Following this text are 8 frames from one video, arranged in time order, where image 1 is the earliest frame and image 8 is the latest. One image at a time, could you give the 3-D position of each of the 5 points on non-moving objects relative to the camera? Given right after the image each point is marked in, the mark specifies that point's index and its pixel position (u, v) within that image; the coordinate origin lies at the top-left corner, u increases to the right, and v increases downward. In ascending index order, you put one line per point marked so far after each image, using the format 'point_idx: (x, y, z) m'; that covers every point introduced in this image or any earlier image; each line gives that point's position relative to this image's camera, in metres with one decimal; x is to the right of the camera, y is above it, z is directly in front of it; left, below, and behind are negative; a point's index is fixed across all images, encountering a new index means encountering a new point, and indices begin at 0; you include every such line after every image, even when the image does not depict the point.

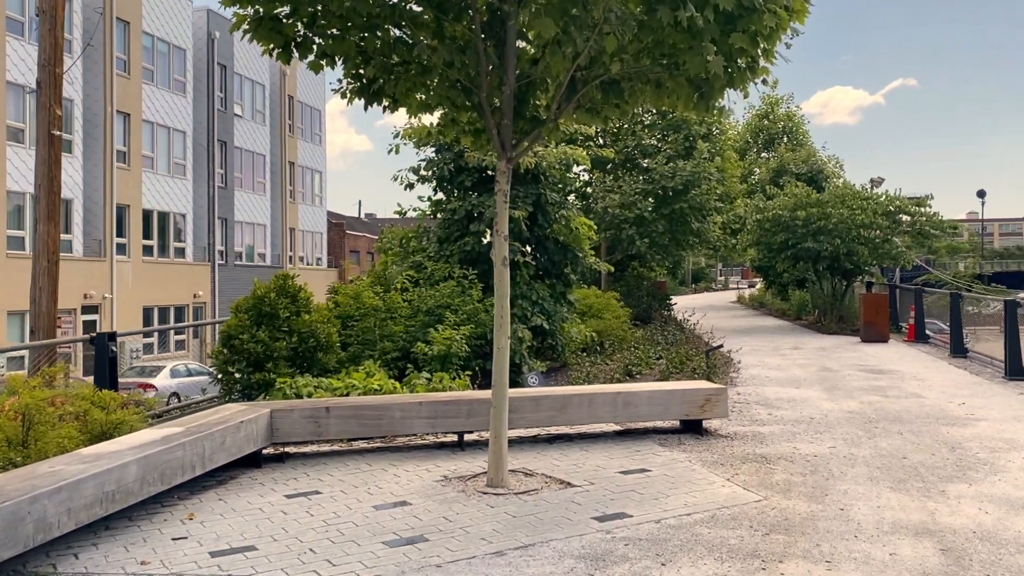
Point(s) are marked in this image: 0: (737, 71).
0: (+1.4, +1.3, +5.4) m
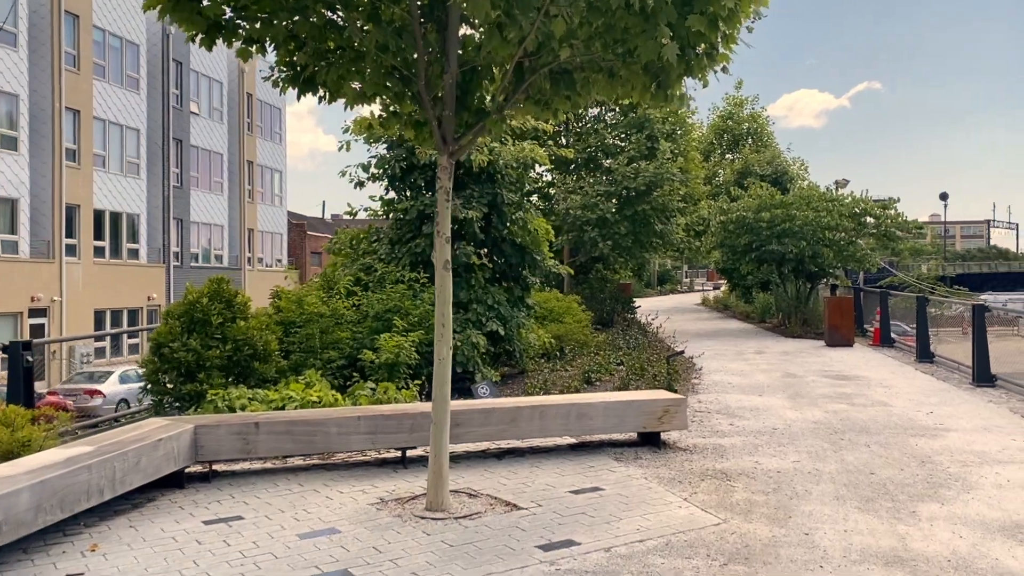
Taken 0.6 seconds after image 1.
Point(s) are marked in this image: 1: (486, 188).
0: (+1.0, +1.3, +5.0) m
1: (-0.3, +1.2, +10.7) m
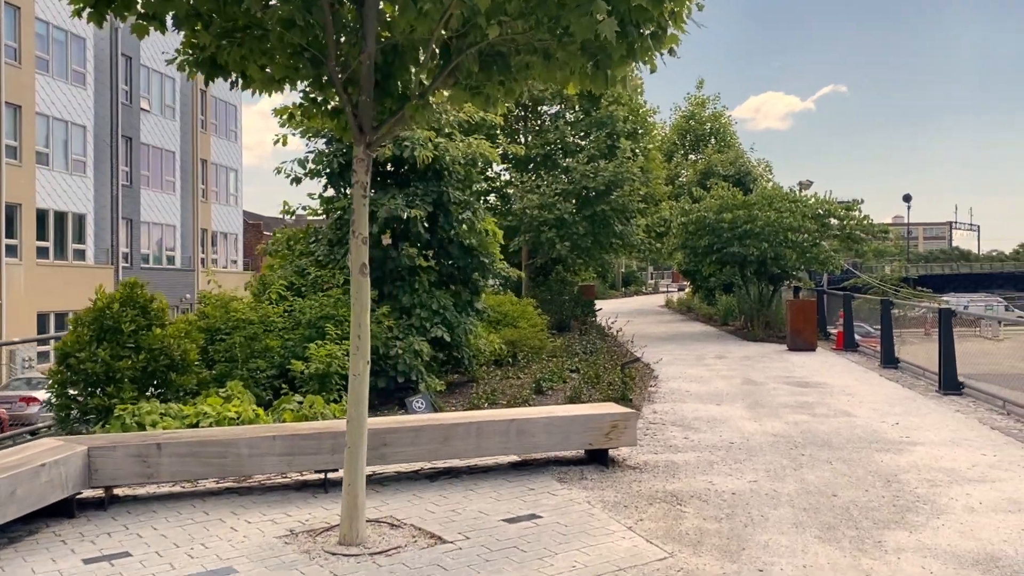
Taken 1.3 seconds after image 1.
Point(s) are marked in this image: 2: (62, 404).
0: (+0.6, +1.2, +4.5) m
1: (-0.9, +1.2, +10.1) m
2: (-3.6, -0.9, +7.3) m
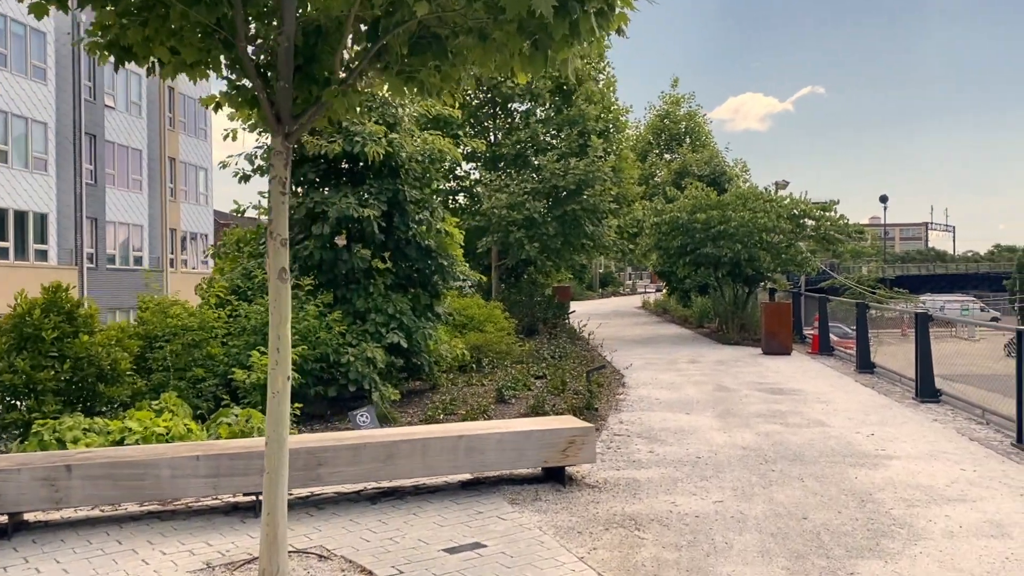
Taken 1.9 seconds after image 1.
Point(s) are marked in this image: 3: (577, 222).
0: (+0.3, +1.2, +4.0) m
1: (-1.3, +1.1, +9.6) m
2: (-4.0, -1.0, +6.8) m
3: (+1.1, +1.1, +15.5) m
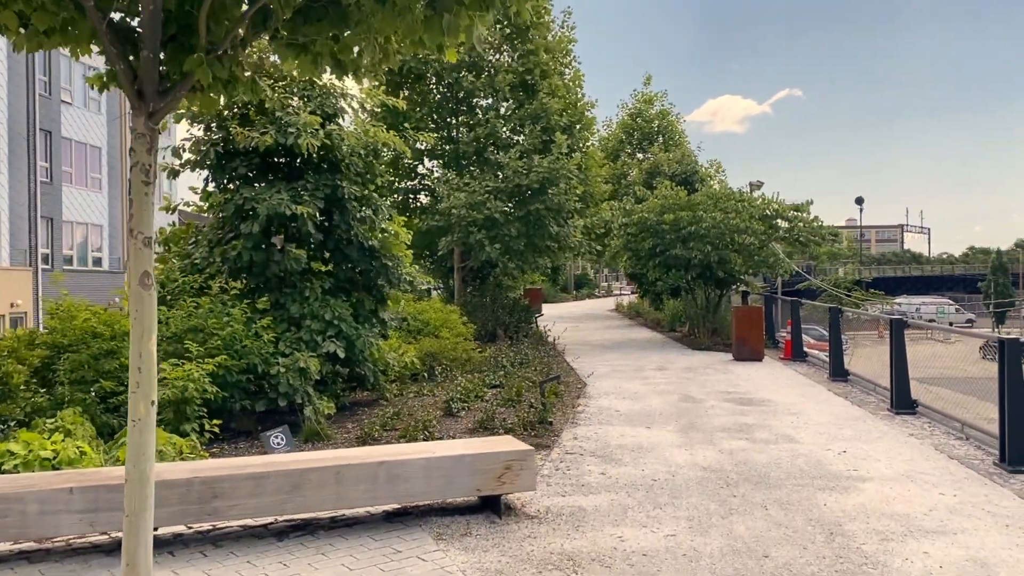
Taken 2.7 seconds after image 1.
0: (-0.1, +1.2, +3.3) m
1: (-1.8, +1.1, +8.9) m
2: (-4.4, -1.0, +6.0) m
3: (+0.5, +1.1, +14.8) m
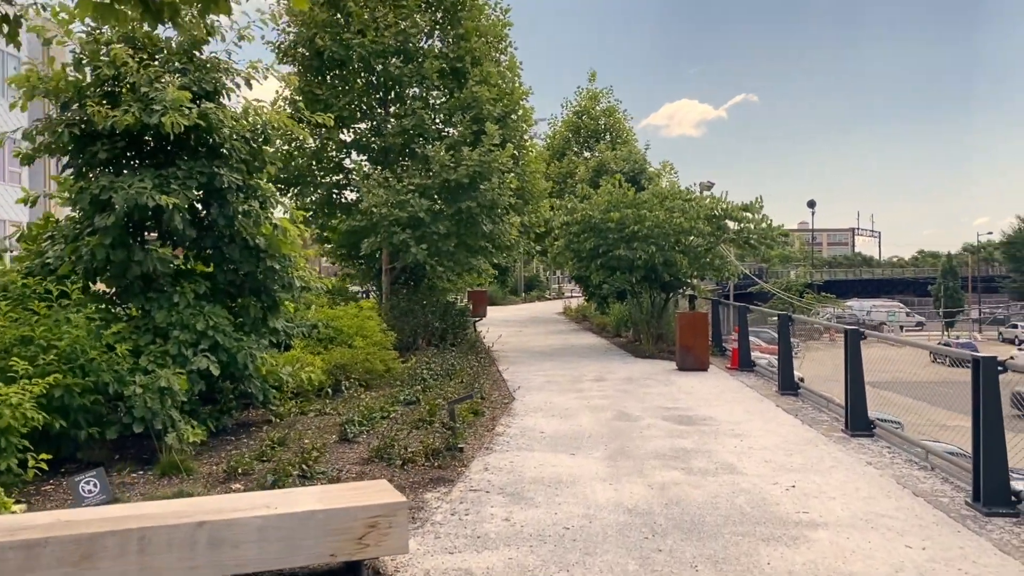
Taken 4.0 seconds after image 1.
0: (-0.6, +1.1, +2.2) m
1: (-2.6, +1.0, +7.6) m
2: (-5.1, -1.0, +4.7) m
3: (-0.6, +1.0, +13.7) m
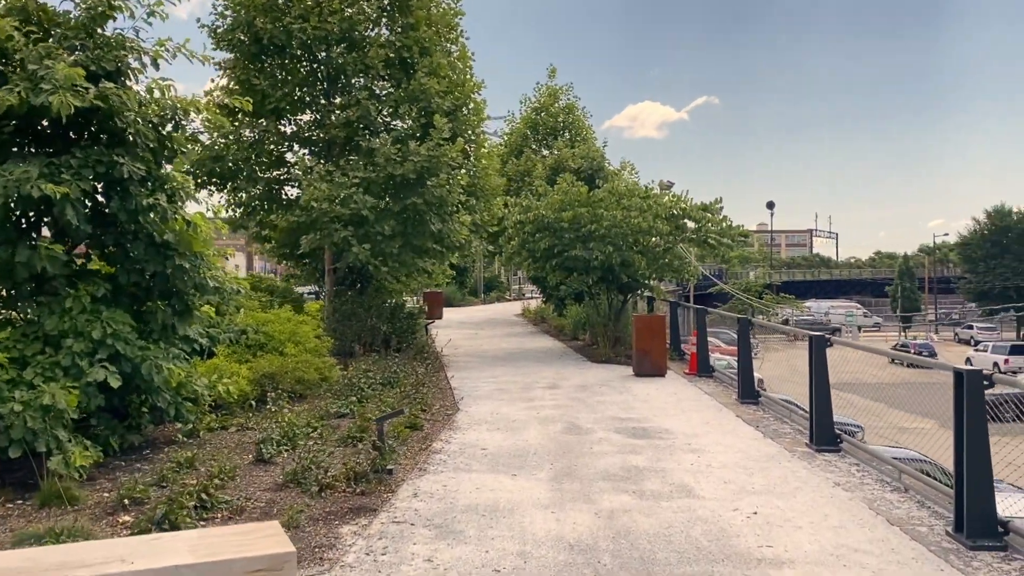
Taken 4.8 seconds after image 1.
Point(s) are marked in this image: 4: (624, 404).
0: (-0.8, +1.1, +1.4) m
1: (-3.1, +1.0, +6.8) m
2: (-5.5, -1.1, +3.7) m
3: (-1.3, +1.0, +12.9) m
4: (+1.3, -1.3, +10.4) m
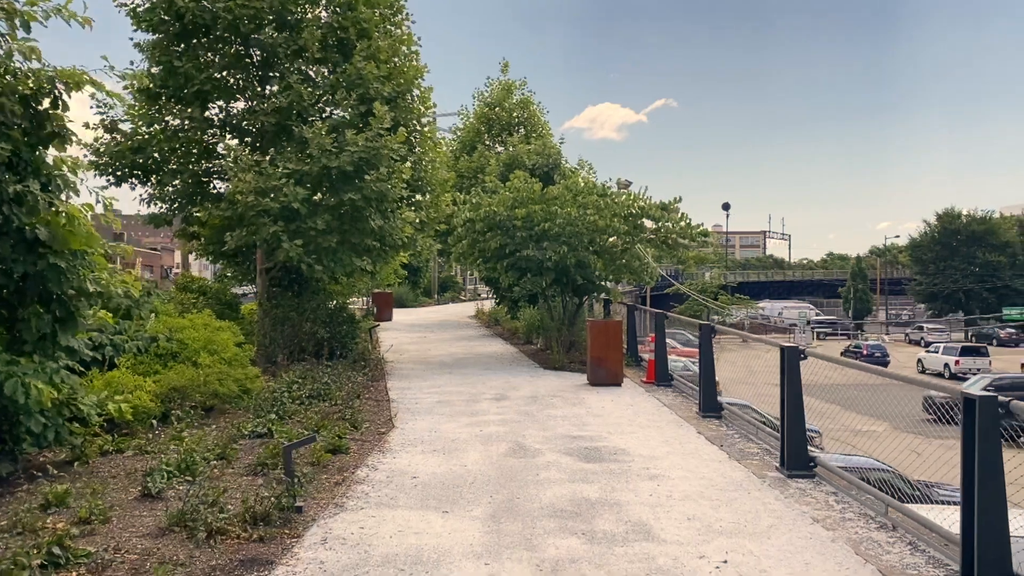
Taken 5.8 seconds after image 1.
0: (-1.0, +1.0, +0.5) m
1: (-3.5, +1.0, +5.7) m
2: (-5.8, -1.1, +2.6) m
3: (-2.0, +1.0, +11.9) m
4: (+0.7, -1.4, +9.5) m
